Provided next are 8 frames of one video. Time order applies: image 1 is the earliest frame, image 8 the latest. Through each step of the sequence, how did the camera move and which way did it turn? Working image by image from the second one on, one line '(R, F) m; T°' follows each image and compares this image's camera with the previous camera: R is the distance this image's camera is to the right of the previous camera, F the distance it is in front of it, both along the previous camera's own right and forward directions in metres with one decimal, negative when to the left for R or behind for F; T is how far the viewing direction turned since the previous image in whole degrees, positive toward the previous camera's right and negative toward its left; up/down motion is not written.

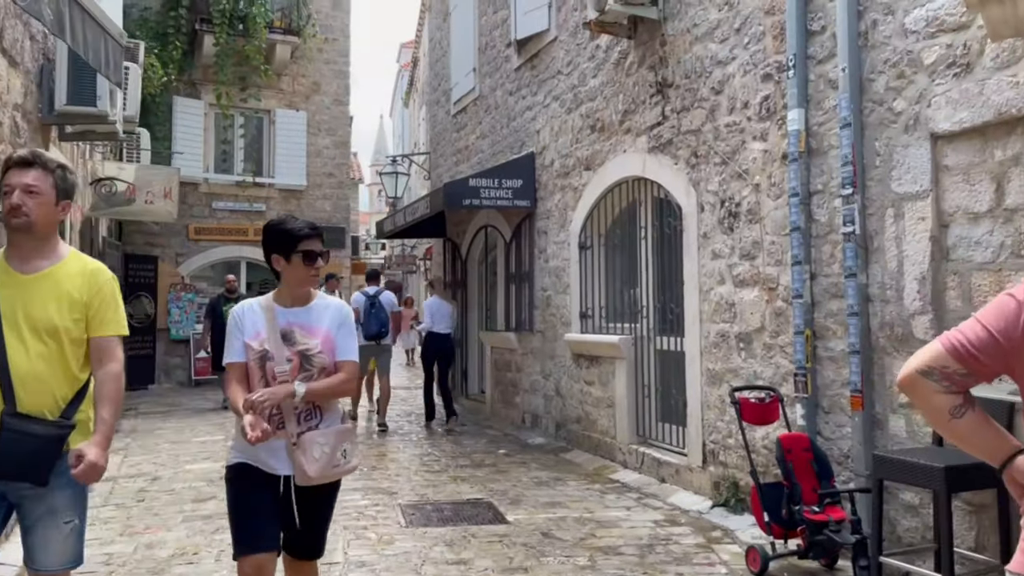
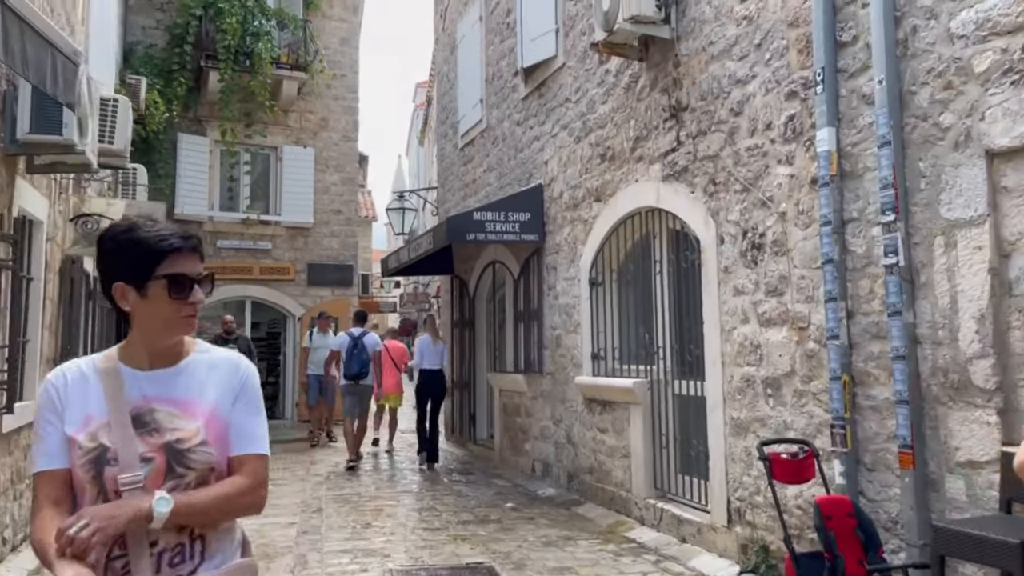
(+0.1, +0.4) m; -1°
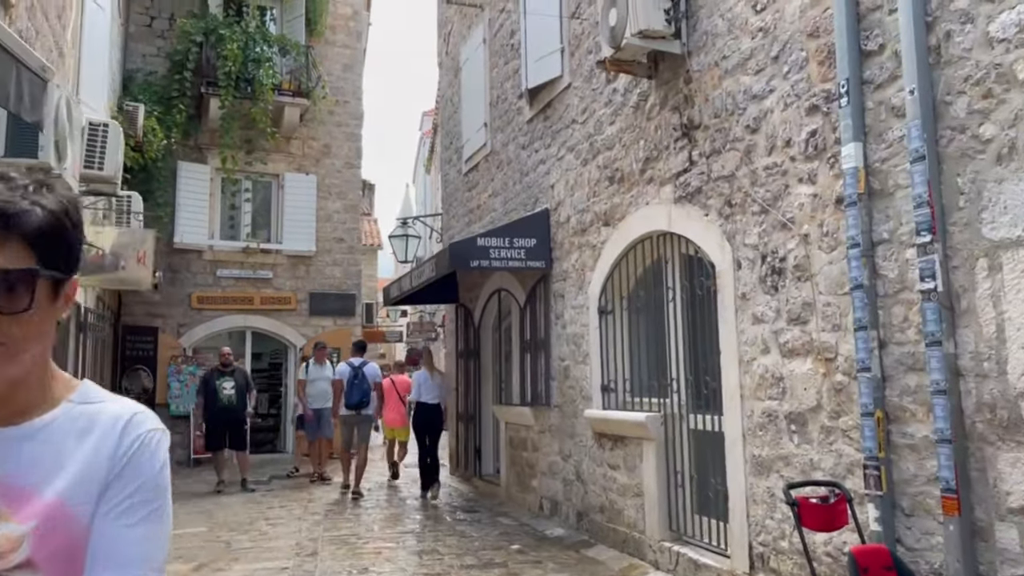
(0.0, +0.3) m; -1°
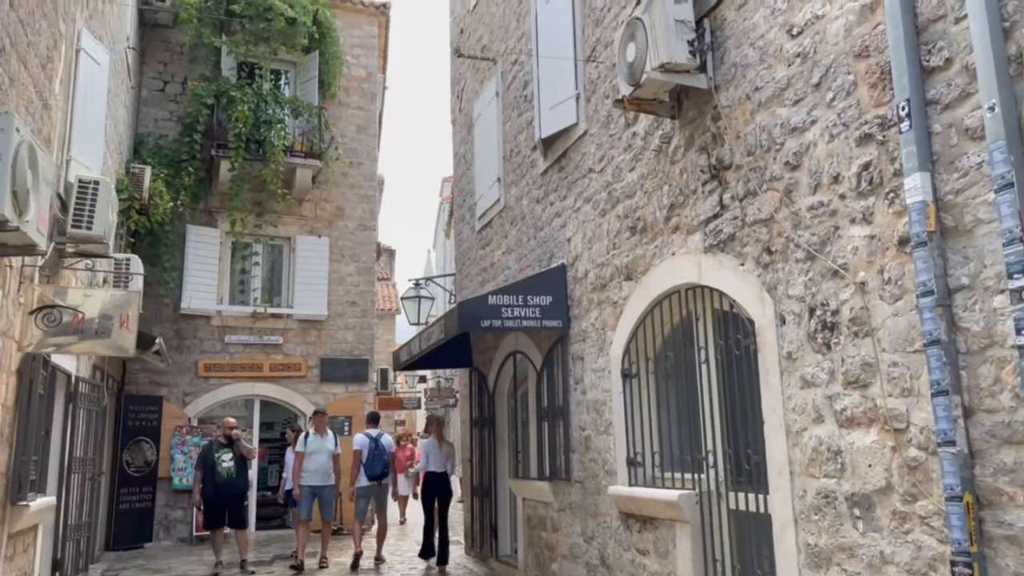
(+0.1, +0.5) m; -2°
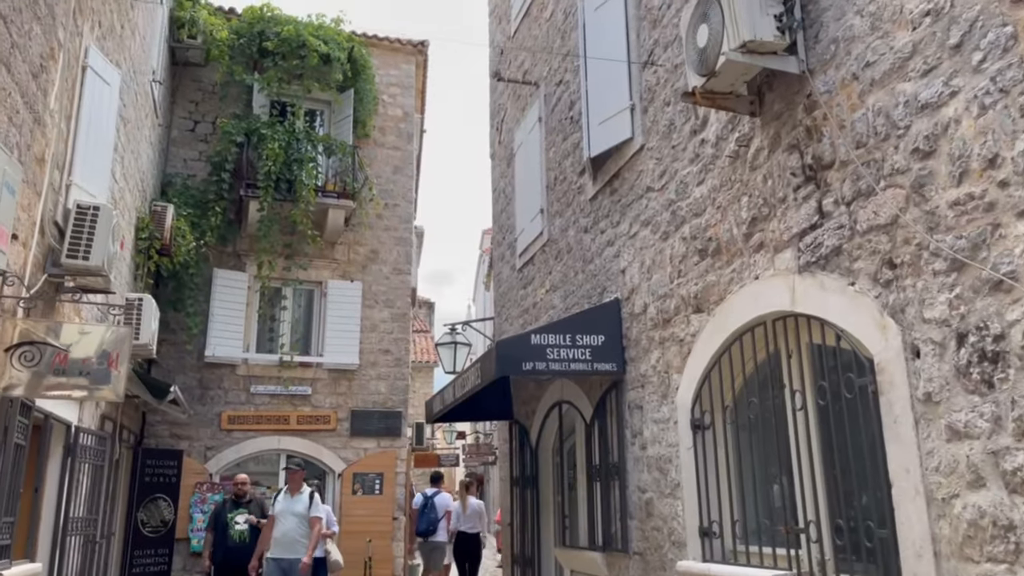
(0.0, +0.8) m; -3°
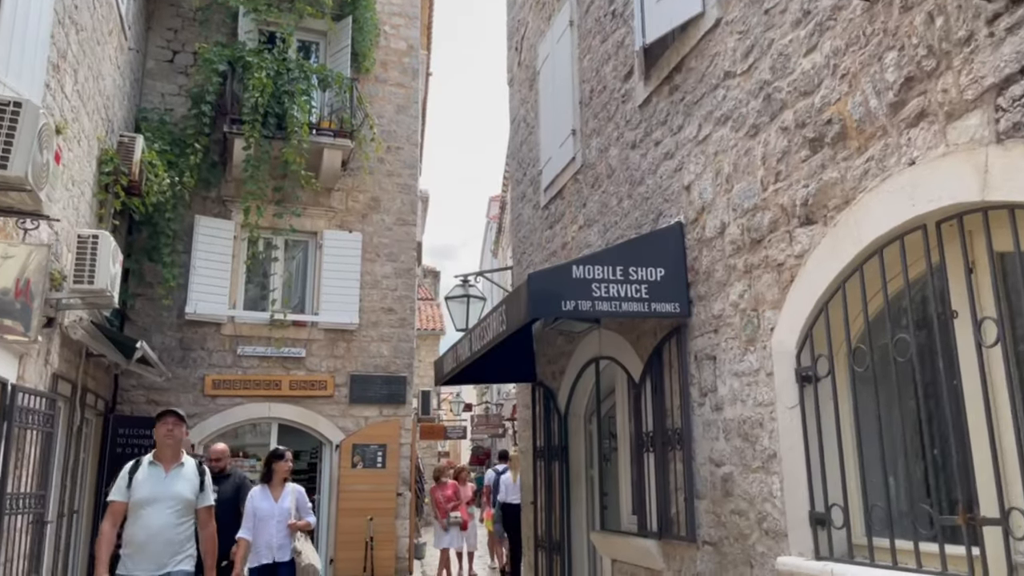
(-0.2, +1.2) m; 0°
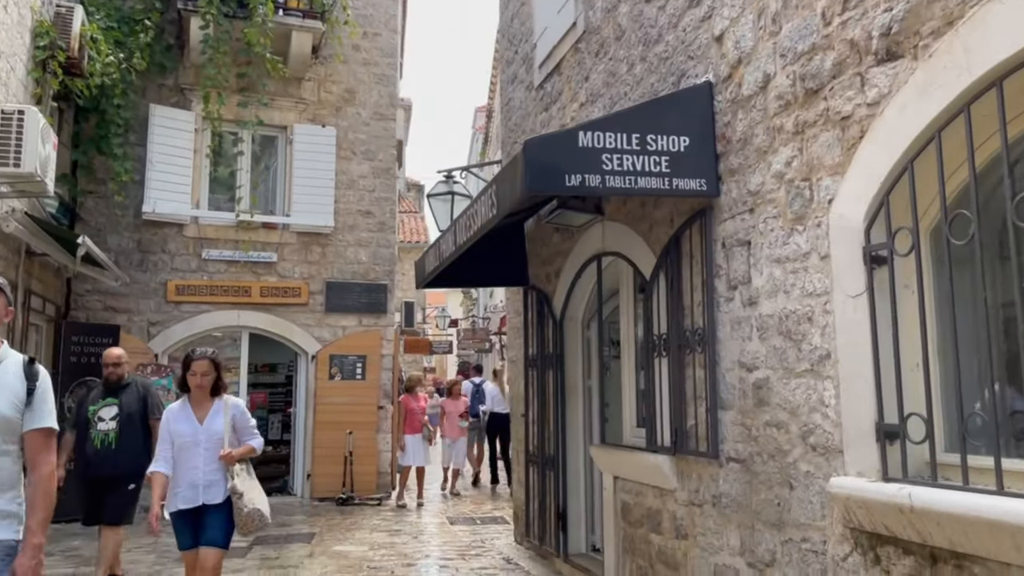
(0.0, +0.7) m; +1°
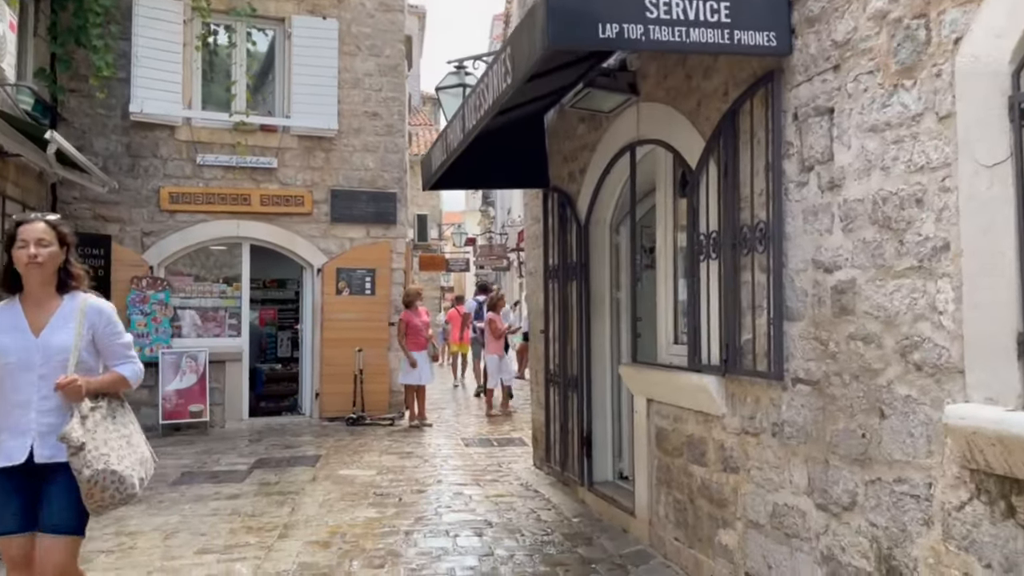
(0.0, +0.7) m; -1°
